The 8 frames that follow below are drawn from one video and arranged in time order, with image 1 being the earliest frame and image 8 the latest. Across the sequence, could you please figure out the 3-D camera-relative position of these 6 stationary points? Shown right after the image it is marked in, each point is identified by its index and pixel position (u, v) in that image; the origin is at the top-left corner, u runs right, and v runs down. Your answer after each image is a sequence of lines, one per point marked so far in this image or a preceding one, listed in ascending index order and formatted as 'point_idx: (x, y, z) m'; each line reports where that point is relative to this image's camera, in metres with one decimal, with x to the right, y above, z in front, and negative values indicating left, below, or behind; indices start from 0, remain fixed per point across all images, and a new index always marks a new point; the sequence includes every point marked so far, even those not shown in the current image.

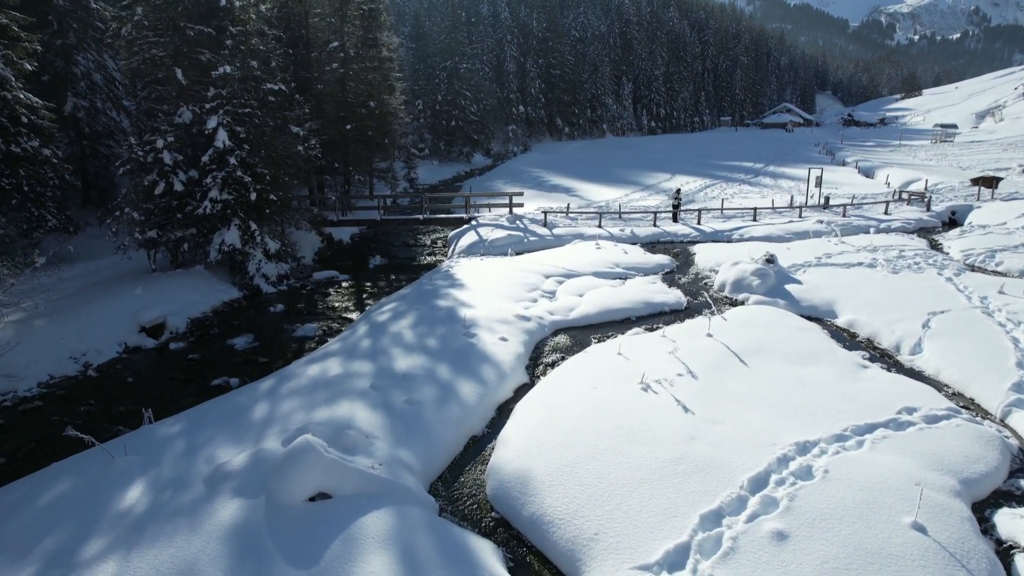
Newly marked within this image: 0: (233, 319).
0: (-9.6, -1.1, +17.4) m
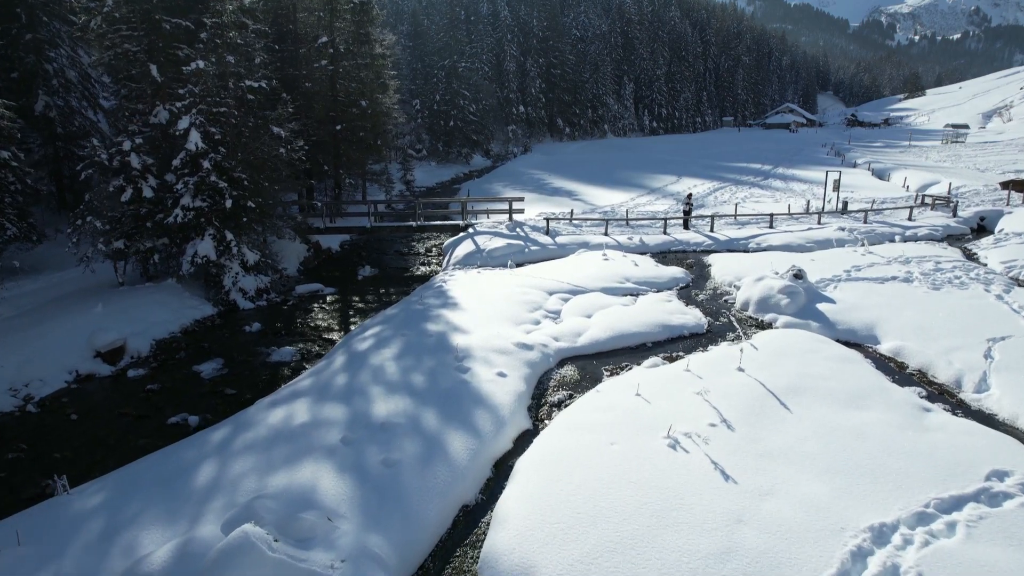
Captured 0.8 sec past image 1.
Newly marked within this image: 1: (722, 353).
0: (-9.6, -1.6, +15.7) m
1: (+4.8, -1.5, +11.6) m
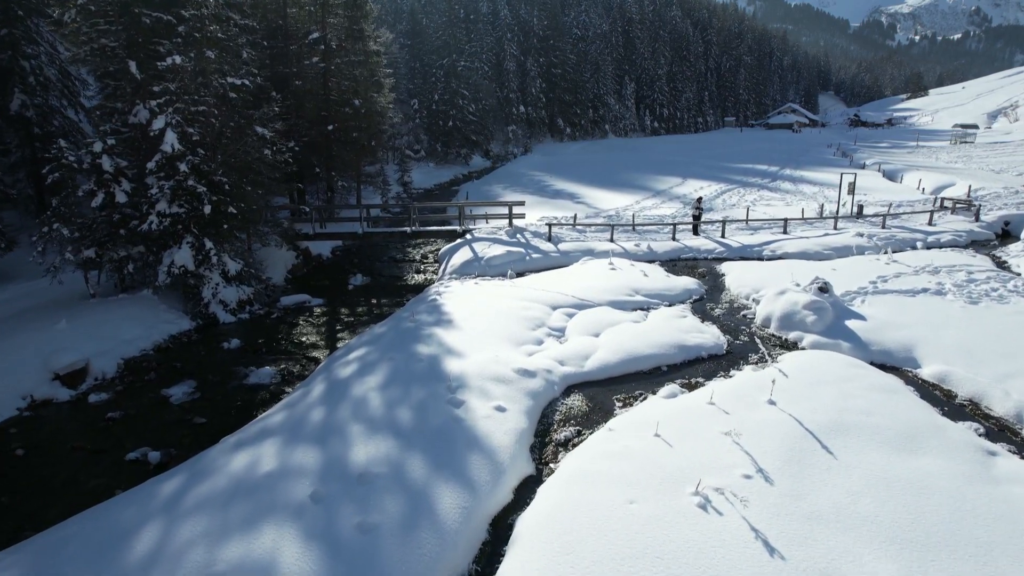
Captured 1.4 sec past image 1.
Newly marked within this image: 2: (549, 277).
0: (-9.6, -2.0, +14.5) m
1: (+4.8, -1.9, +10.4) m
2: (+1.2, +0.4, +17.4) m
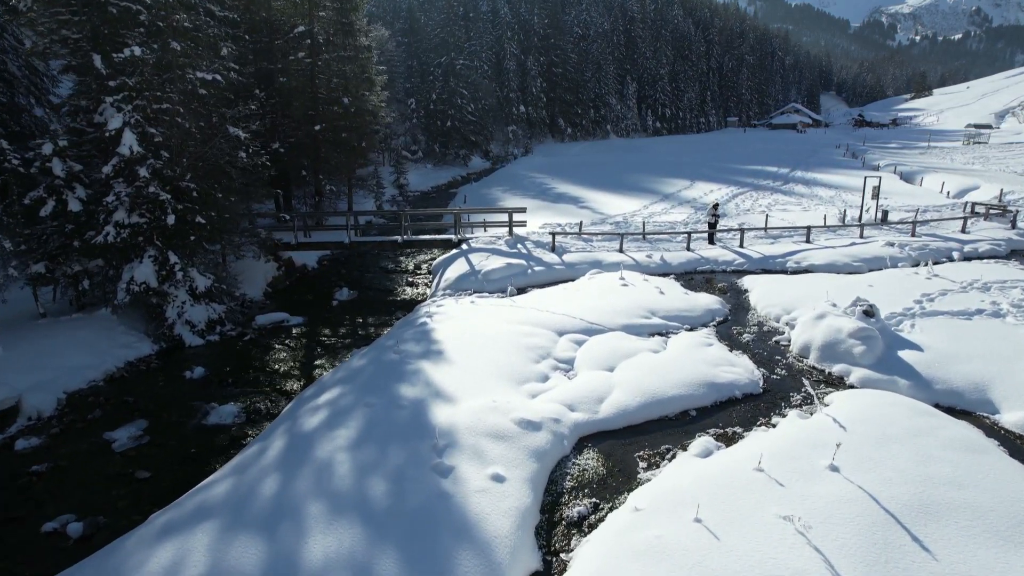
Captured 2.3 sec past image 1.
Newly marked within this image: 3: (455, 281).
0: (-9.6, -2.6, +12.7) m
1: (+4.8, -2.5, +8.6) m
2: (+1.2, -0.2, +15.6) m
3: (-2.0, +0.2, +17.5) m
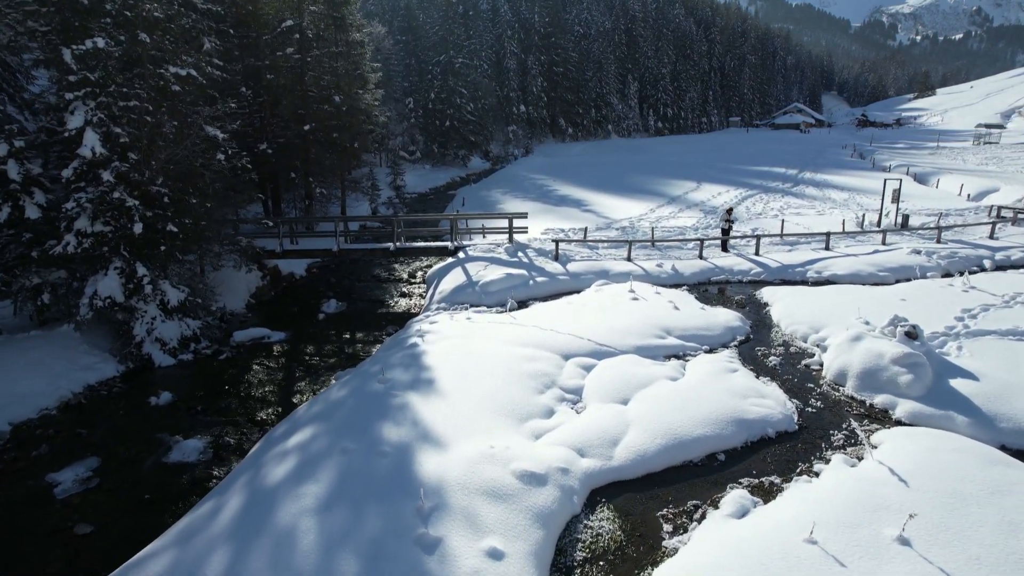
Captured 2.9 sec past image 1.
0: (-9.6, -3.0, +11.4) m
1: (+4.8, -2.9, +7.3) m
2: (+1.3, -0.6, +14.3) m
3: (-2.0, -0.2, +16.2) m
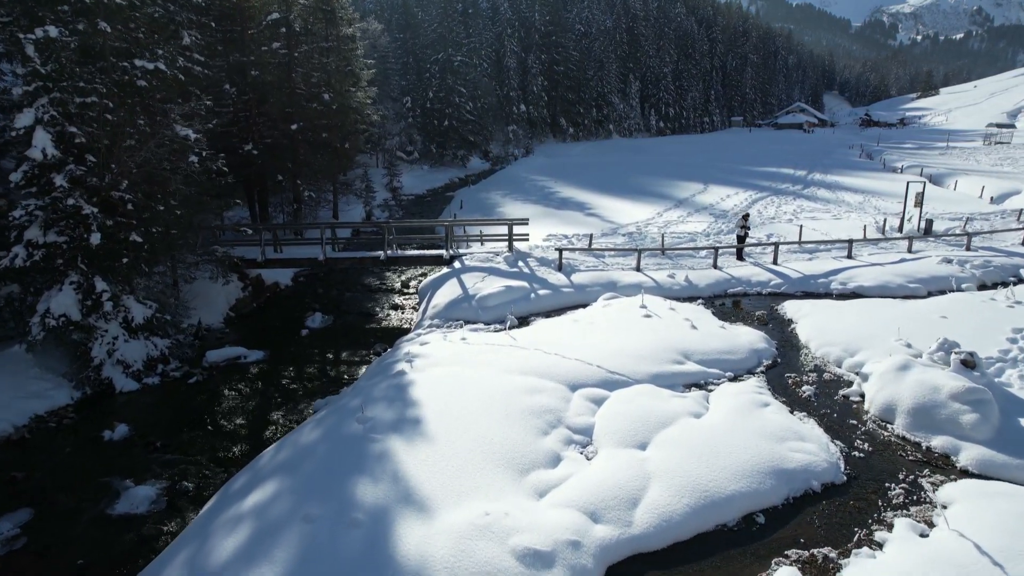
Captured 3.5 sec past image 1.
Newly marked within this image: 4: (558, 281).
0: (-9.6, -3.4, +10.0) m
1: (+4.8, -3.3, +5.9) m
2: (+1.2, -1.0, +12.9) m
3: (-2.0, -0.6, +14.8) m
4: (+1.5, +0.2, +16.1) m
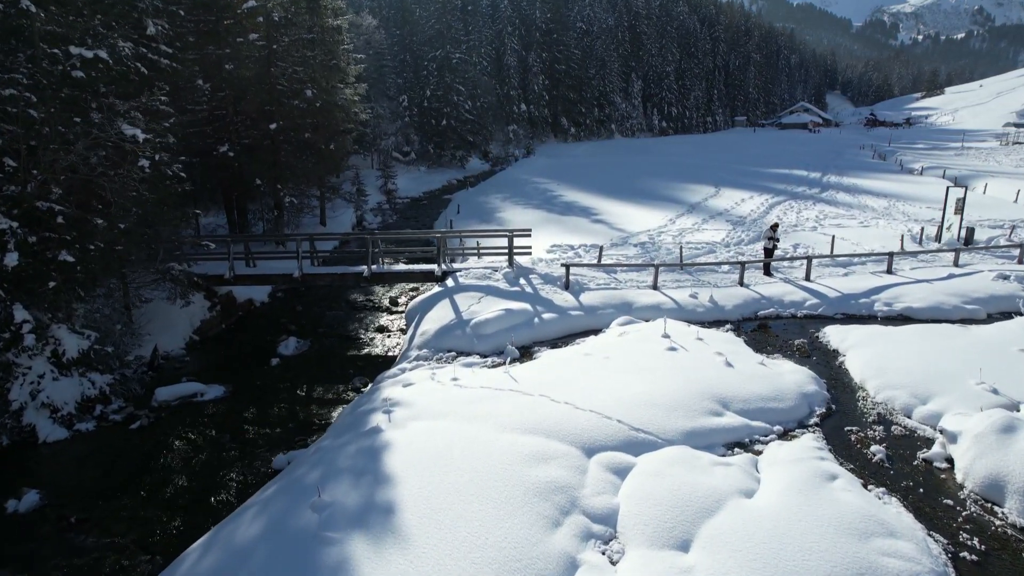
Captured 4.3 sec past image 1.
0: (-9.6, -4.0, +8.0) m
1: (+4.8, -3.9, +3.9) m
2: (+1.3, -1.6, +10.9) m
3: (-2.0, -1.2, +12.8) m
4: (+1.5, -0.4, +14.1) m
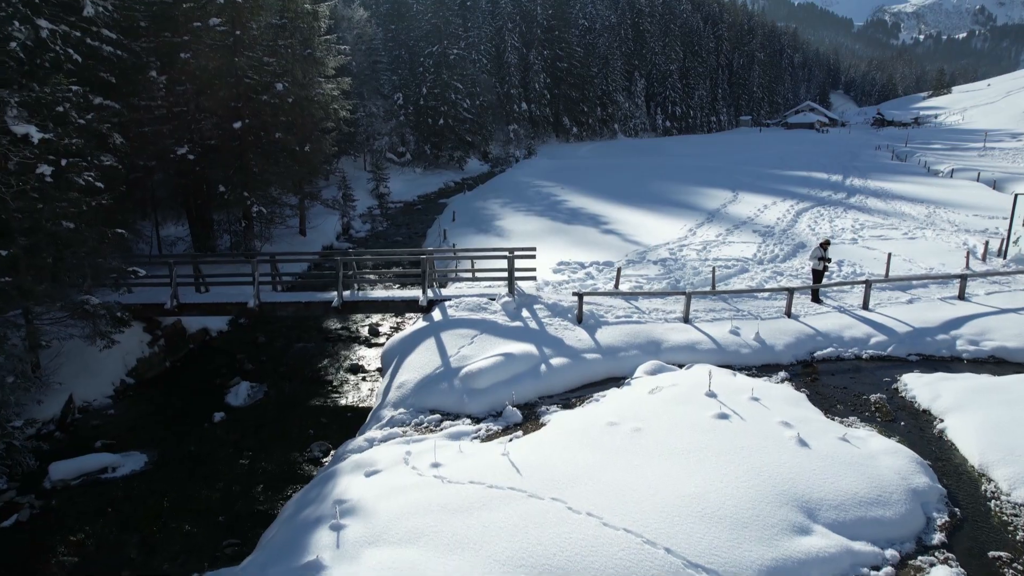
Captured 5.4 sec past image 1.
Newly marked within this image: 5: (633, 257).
0: (-9.6, -4.8, +5.3) m
1: (+4.9, -4.7, +1.2) m
2: (+1.3, -2.5, +8.2) m
3: (-1.9, -2.0, +10.1) m
4: (+1.5, -1.2, +11.4) m
5: (+4.3, +1.1, +17.9) m
